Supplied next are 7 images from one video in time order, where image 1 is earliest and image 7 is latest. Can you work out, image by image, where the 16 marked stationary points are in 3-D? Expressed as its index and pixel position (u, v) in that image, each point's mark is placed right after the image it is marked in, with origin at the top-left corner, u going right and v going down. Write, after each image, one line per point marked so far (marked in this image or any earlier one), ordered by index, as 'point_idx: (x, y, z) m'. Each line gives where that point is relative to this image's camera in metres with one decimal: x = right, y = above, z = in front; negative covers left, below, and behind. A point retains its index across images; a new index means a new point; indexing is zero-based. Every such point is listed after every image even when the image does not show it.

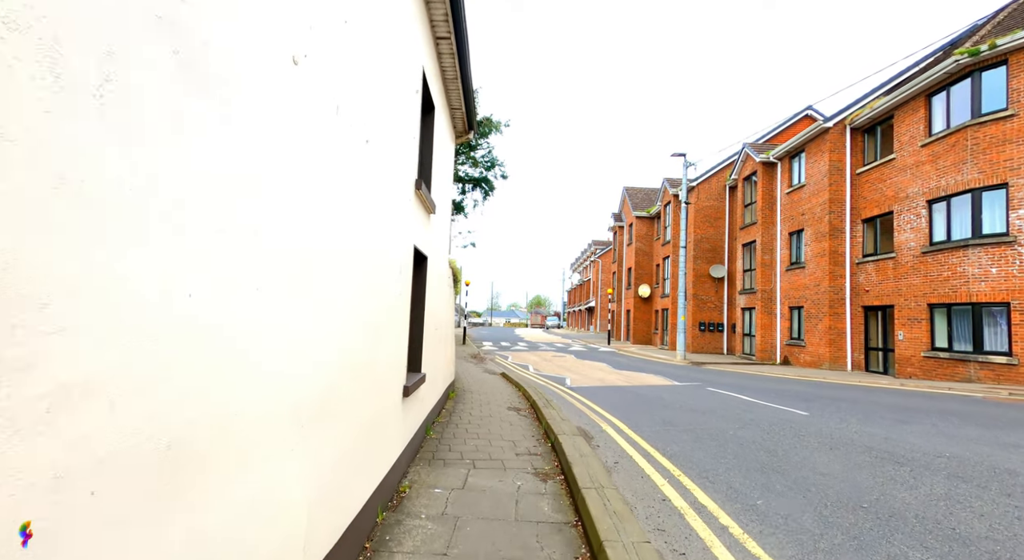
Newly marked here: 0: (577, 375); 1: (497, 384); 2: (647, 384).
0: (+2.0, -2.8, +15.8) m
1: (-0.3, -2.7, +13.5) m
2: (+3.3, -2.6, +13.0) m
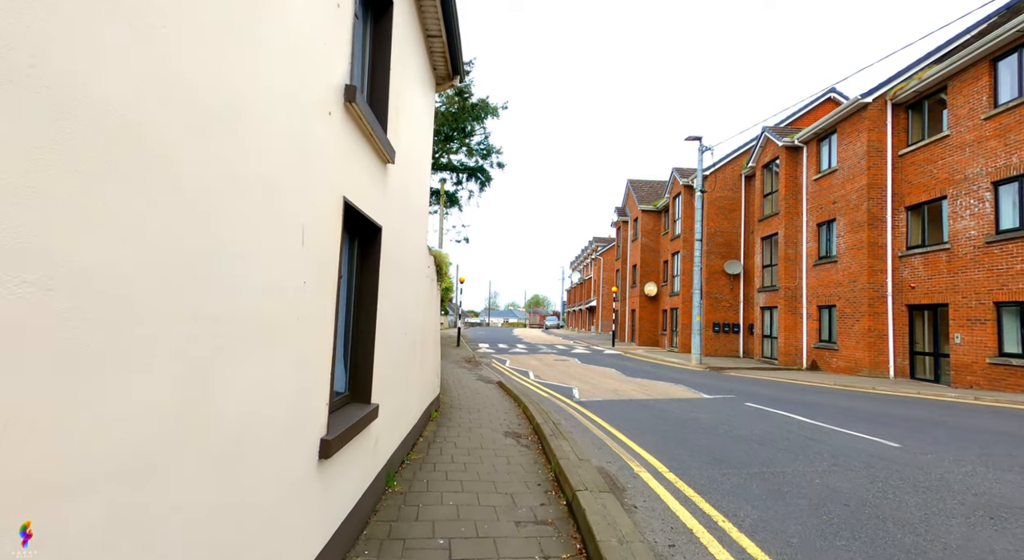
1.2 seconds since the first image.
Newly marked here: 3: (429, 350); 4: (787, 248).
0: (+2.0, -2.7, +13.8) m
1: (-0.3, -2.6, +11.5) m
2: (+3.3, -2.4, +11.0) m
3: (-1.2, -1.0, +7.8) m
4: (+10.3, +1.2, +19.9) m
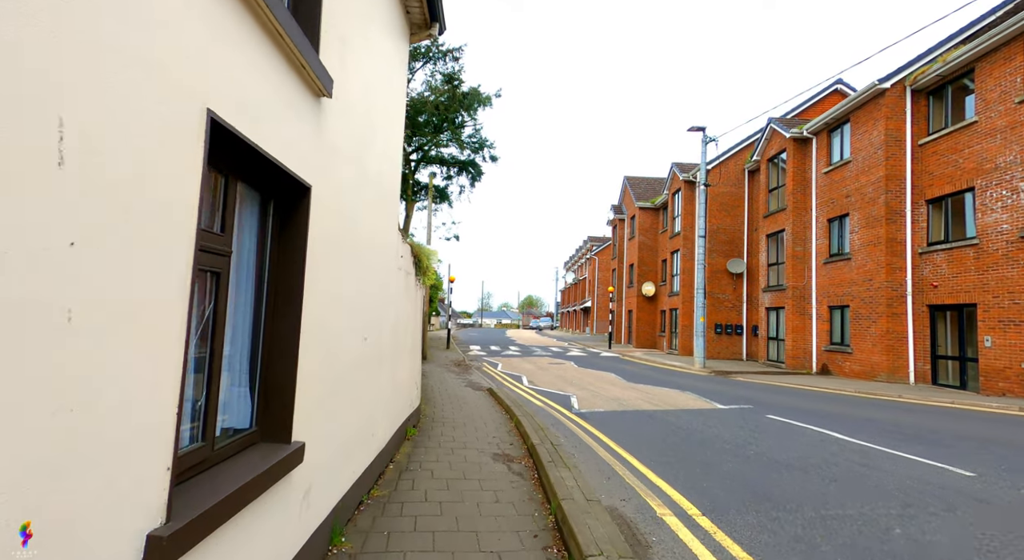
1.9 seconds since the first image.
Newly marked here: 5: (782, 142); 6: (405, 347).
0: (+1.8, -2.6, +12.6) m
1: (-0.5, -2.5, +10.3) m
2: (+3.1, -2.4, +9.8) m
3: (-1.4, -0.9, +6.6) m
4: (+10.1, +1.2, +18.9) m
5: (+10.2, +5.2, +19.9) m
6: (-1.3, -0.8, +6.6) m
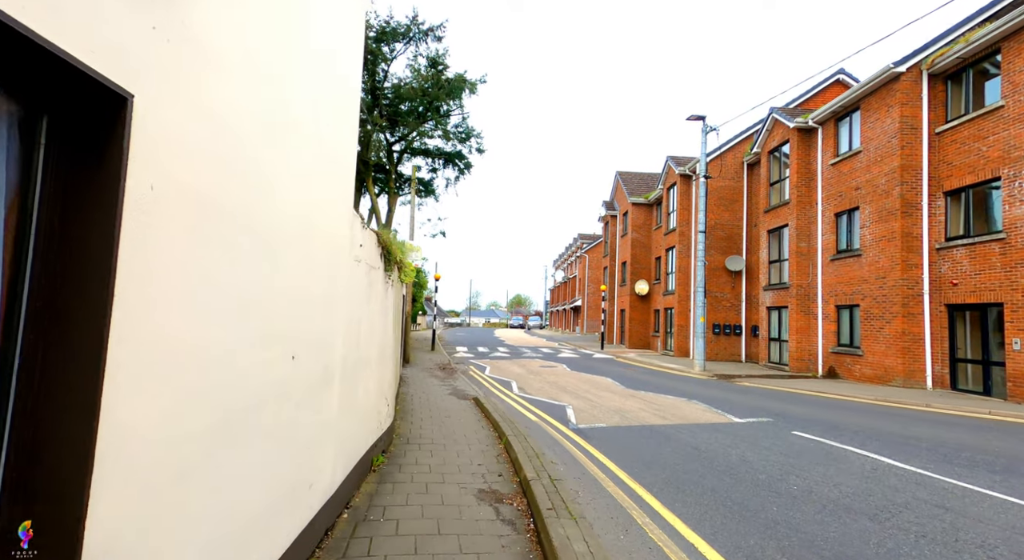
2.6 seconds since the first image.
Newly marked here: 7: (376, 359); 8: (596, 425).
0: (+1.5, -2.6, +11.5) m
1: (-0.7, -2.4, +9.1) m
2: (+2.9, -2.3, +8.7) m
3: (-1.5, -0.9, +5.4) m
4: (+9.7, +1.3, +17.9) m
5: (+9.8, +5.3, +18.9) m
6: (-1.5, -0.8, +5.4) m
7: (-1.5, -0.9, +5.8) m
8: (+1.4, -2.4, +8.6) m
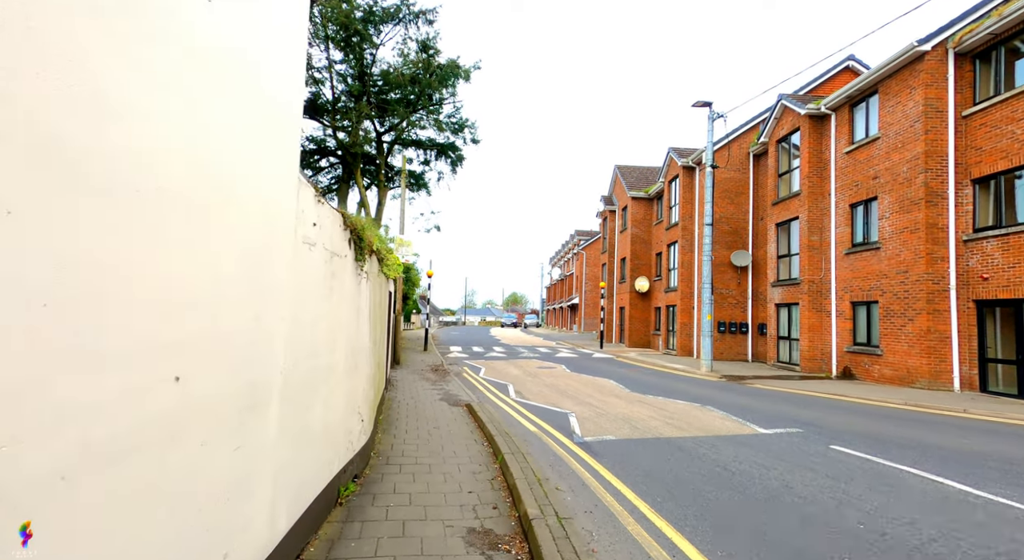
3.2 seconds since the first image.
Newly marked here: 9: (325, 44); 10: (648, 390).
0: (+1.4, -2.5, +10.5) m
1: (-0.7, -2.3, +8.1) m
2: (+2.9, -2.2, +7.7) m
3: (-1.5, -0.8, +4.4) m
4: (+9.6, +1.5, +16.9) m
5: (+9.6, +5.4, +17.9) m
6: (-1.5, -0.7, +4.4) m
7: (-1.5, -0.8, +4.8) m
8: (+1.4, -2.3, +7.6) m
9: (-6.6, +8.3, +18.6) m
10: (+3.4, -2.8, +13.2) m
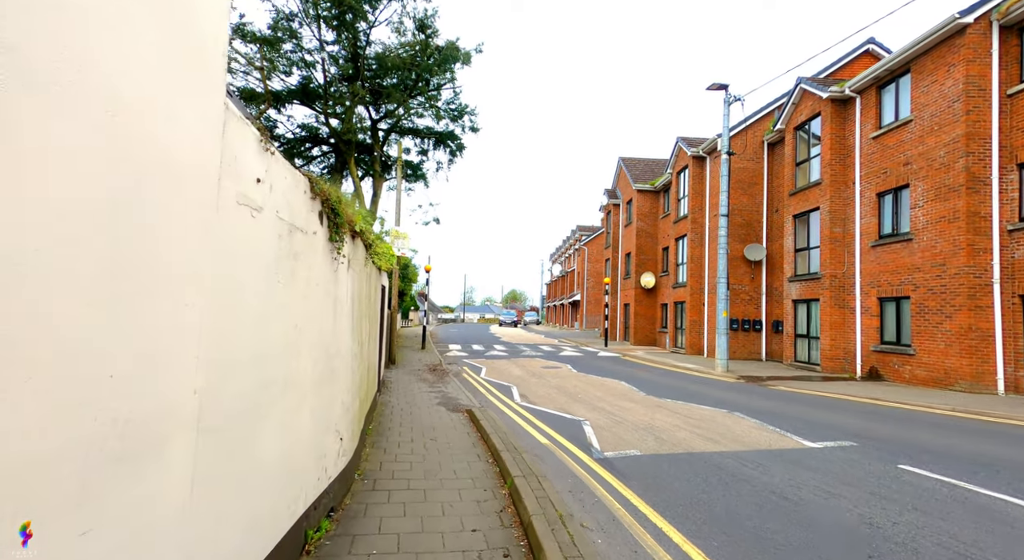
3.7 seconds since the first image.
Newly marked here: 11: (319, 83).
0: (+1.5, -2.3, +9.5) m
1: (-0.6, -2.2, +7.0) m
2: (+3.0, -2.1, +6.7) m
3: (-1.4, -0.7, +3.3) m
4: (+9.6, +1.6, +15.9) m
5: (+9.7, +5.6, +16.9) m
6: (-1.4, -0.6, +3.3) m
7: (-1.4, -0.7, +3.7) m
8: (+1.5, -2.2, +6.5) m
9: (-6.5, +8.5, +17.5) m
10: (+3.5, -2.6, +12.2) m
11: (-7.0, +7.1, +19.1) m
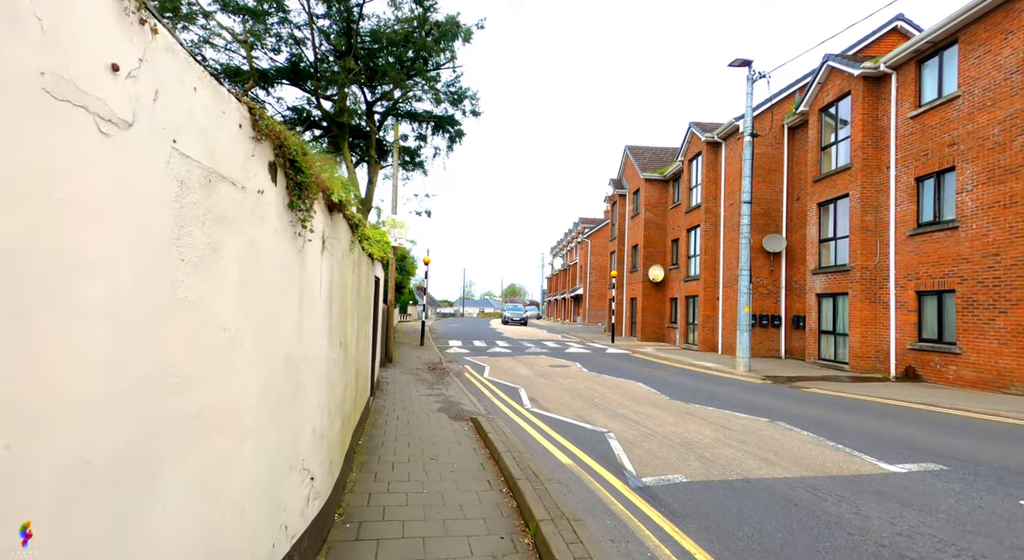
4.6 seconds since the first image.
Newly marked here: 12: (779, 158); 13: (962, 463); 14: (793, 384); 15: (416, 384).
0: (+1.7, -2.2, +8.3) m
1: (-0.5, -2.1, +5.9) m
2: (+3.2, -2.0, +5.5) m
3: (-1.2, -0.6, +2.2) m
4: (+9.8, +1.8, +14.7) m
5: (+9.9, +5.8, +15.7) m
6: (-1.2, -0.5, +2.2) m
7: (-1.2, -0.6, +2.5) m
8: (+1.6, -2.0, +5.4) m
9: (-6.3, +8.7, +16.2) m
10: (+3.7, -2.4, +11.1) m
11: (-6.8, +7.4, +17.8) m
12: (+9.8, +4.5, +19.4) m
13: (+4.7, -1.9, +5.6) m
14: (+7.0, -2.6, +13.2) m
15: (-2.3, -2.5, +12.6) m
